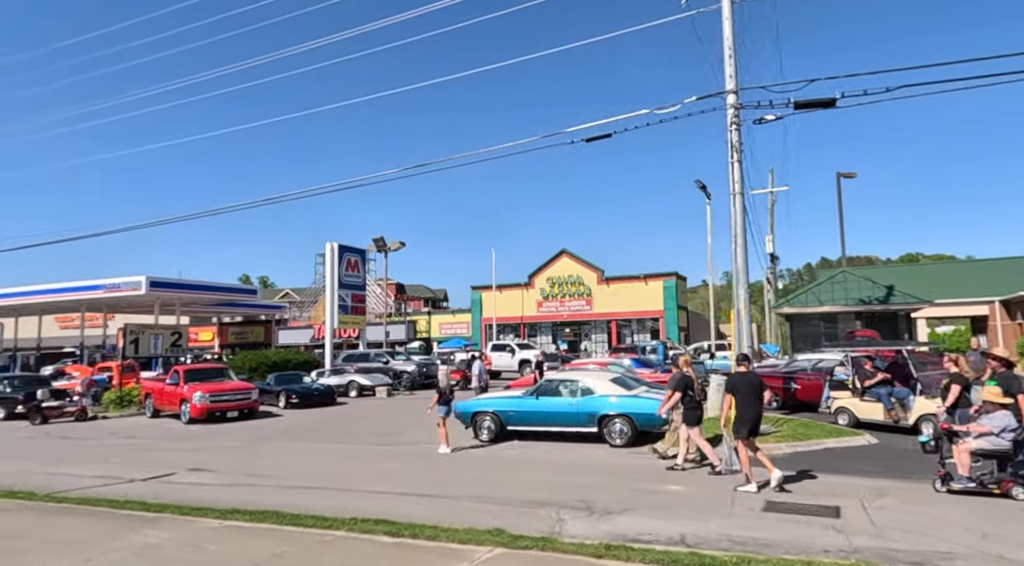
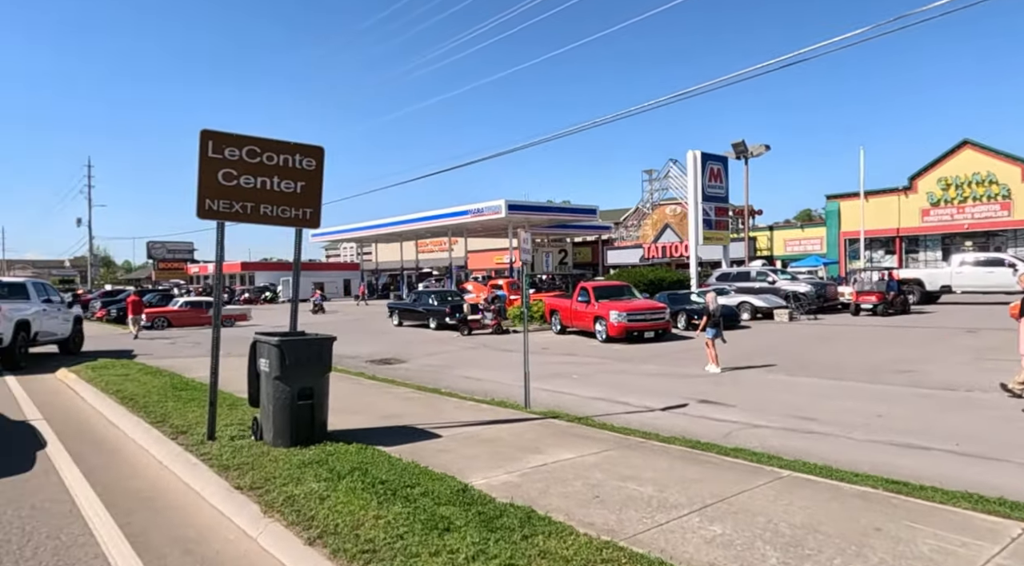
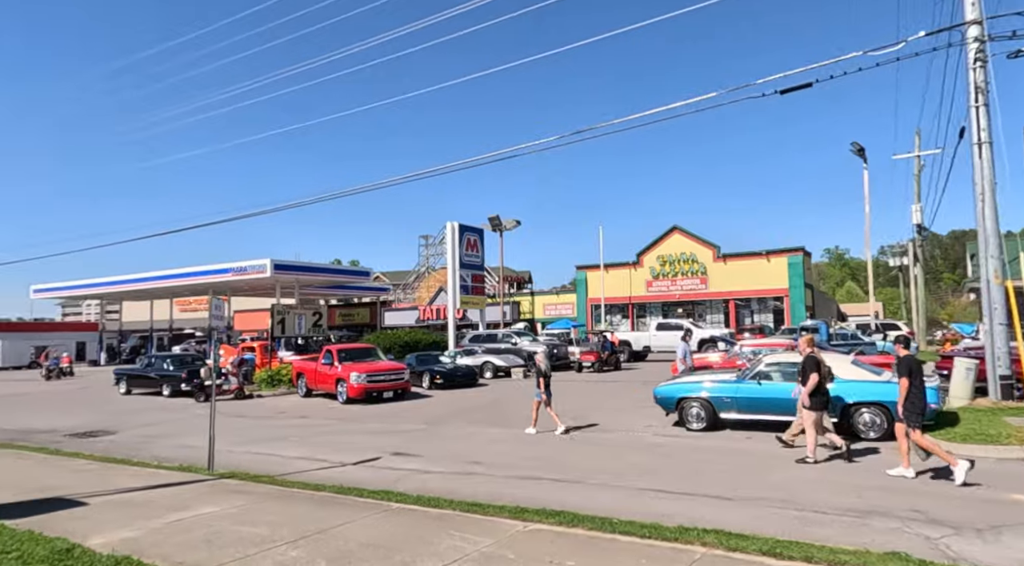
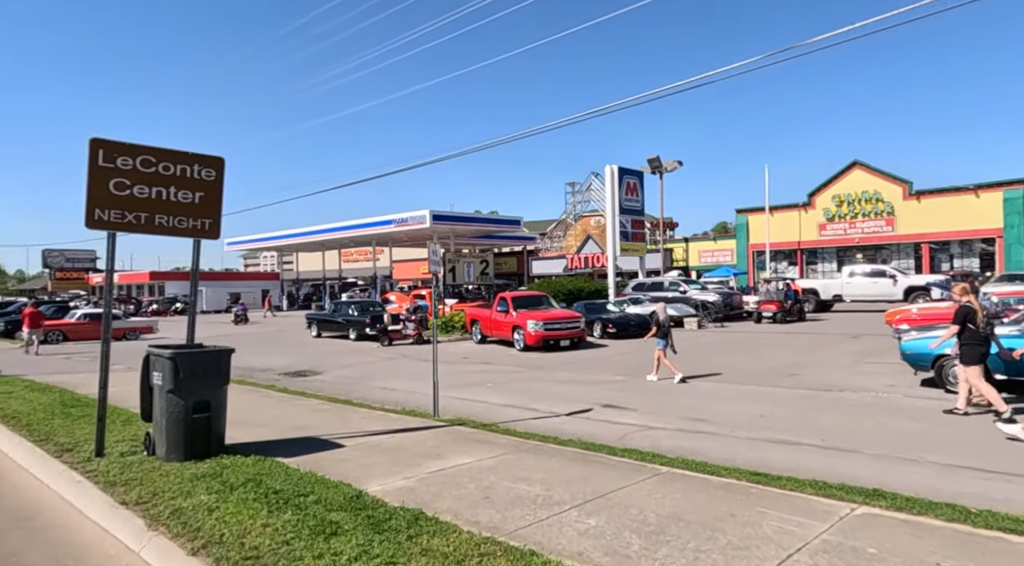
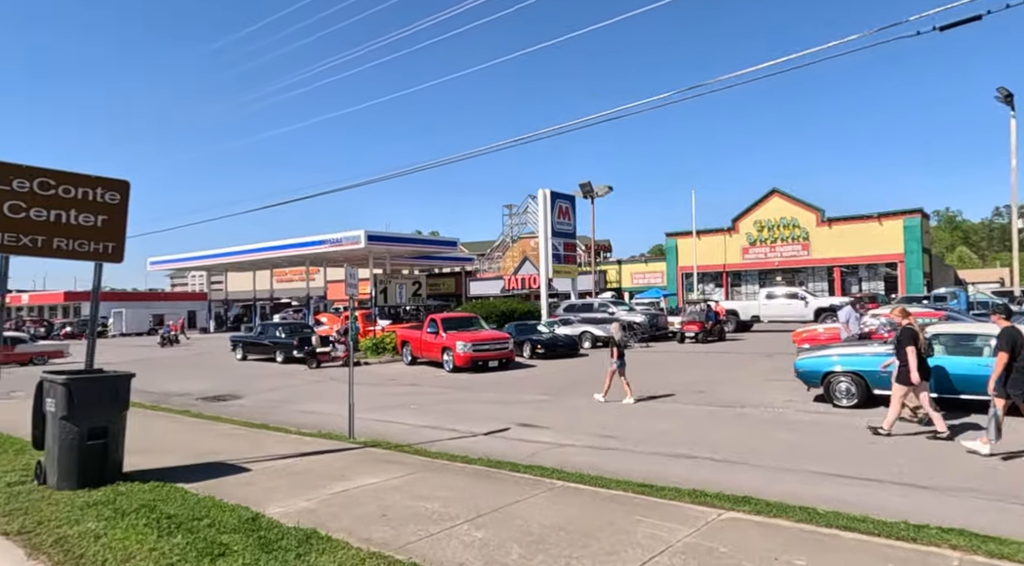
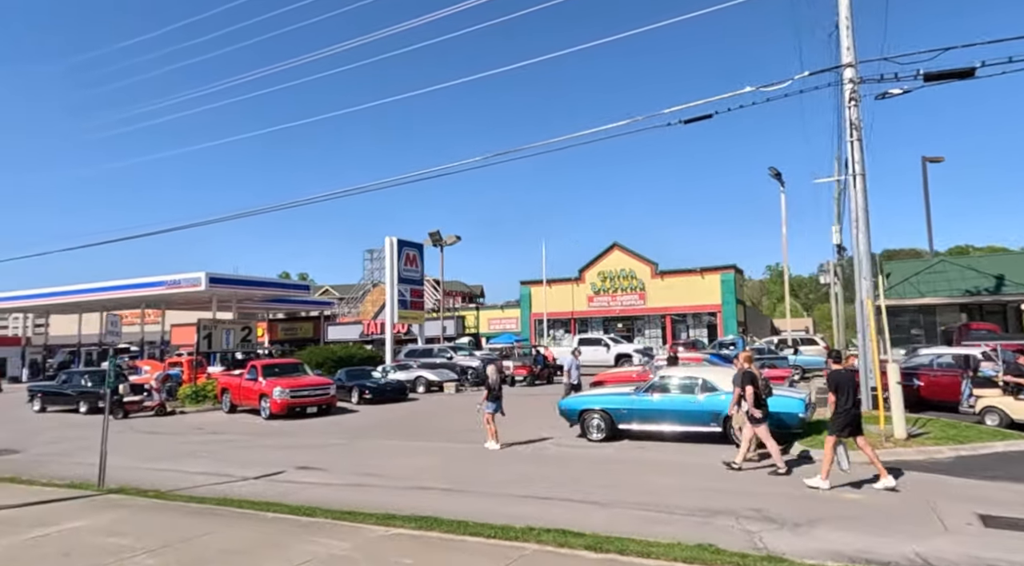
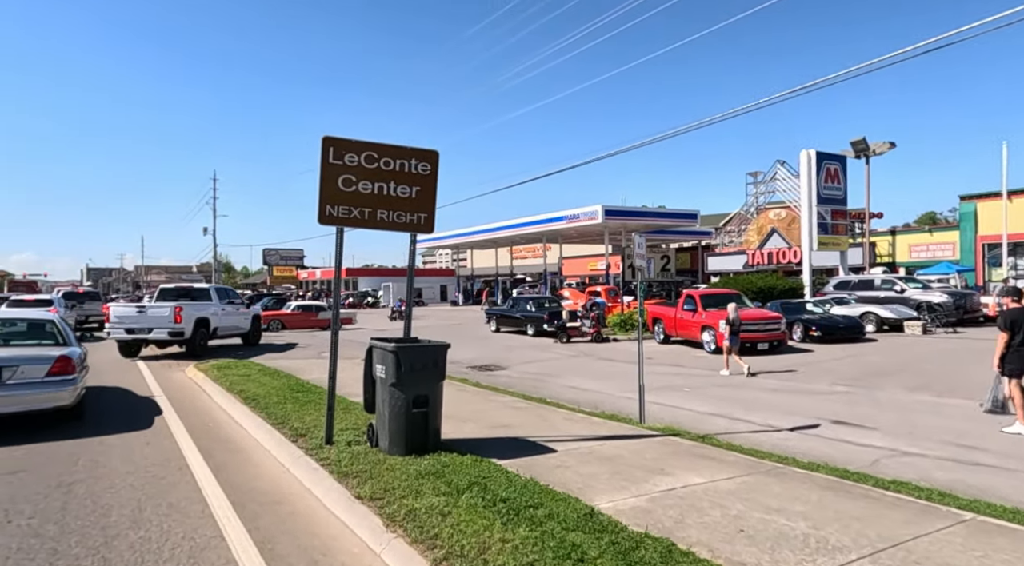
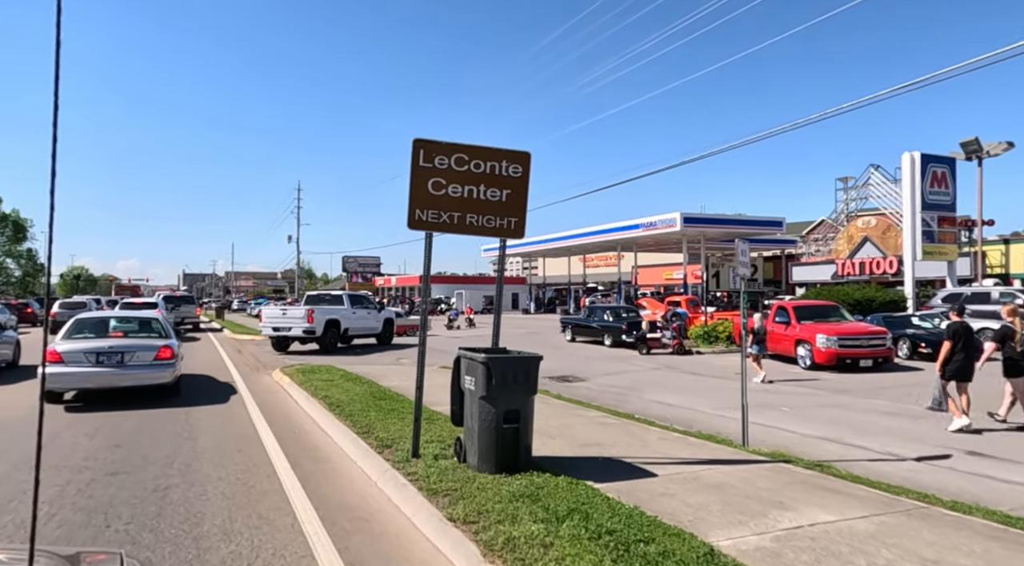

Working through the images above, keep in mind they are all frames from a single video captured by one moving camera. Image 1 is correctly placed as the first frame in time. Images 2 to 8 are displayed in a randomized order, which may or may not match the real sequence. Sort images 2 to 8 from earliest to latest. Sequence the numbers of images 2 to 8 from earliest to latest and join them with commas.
6, 3, 5, 4, 2, 7, 8
